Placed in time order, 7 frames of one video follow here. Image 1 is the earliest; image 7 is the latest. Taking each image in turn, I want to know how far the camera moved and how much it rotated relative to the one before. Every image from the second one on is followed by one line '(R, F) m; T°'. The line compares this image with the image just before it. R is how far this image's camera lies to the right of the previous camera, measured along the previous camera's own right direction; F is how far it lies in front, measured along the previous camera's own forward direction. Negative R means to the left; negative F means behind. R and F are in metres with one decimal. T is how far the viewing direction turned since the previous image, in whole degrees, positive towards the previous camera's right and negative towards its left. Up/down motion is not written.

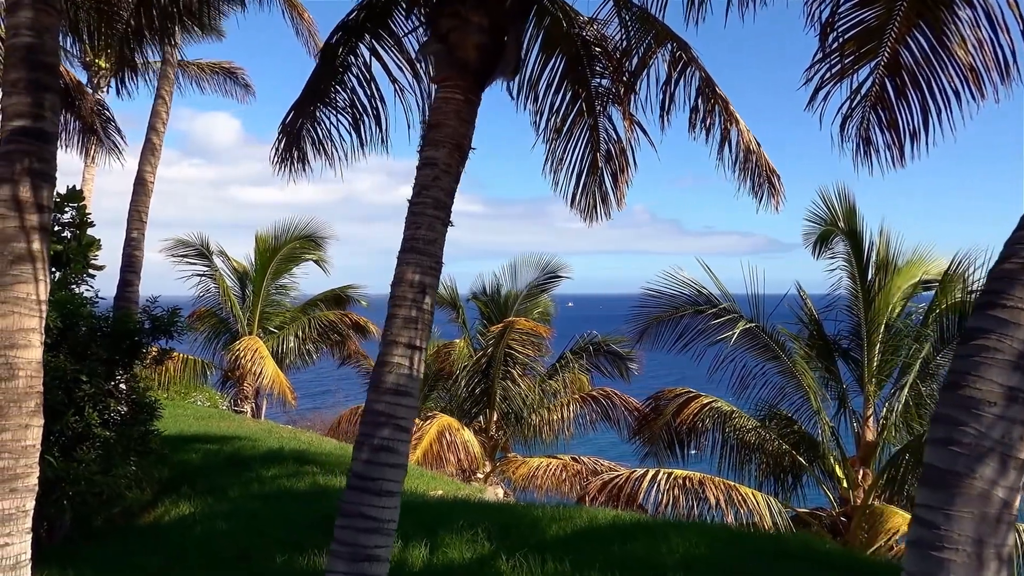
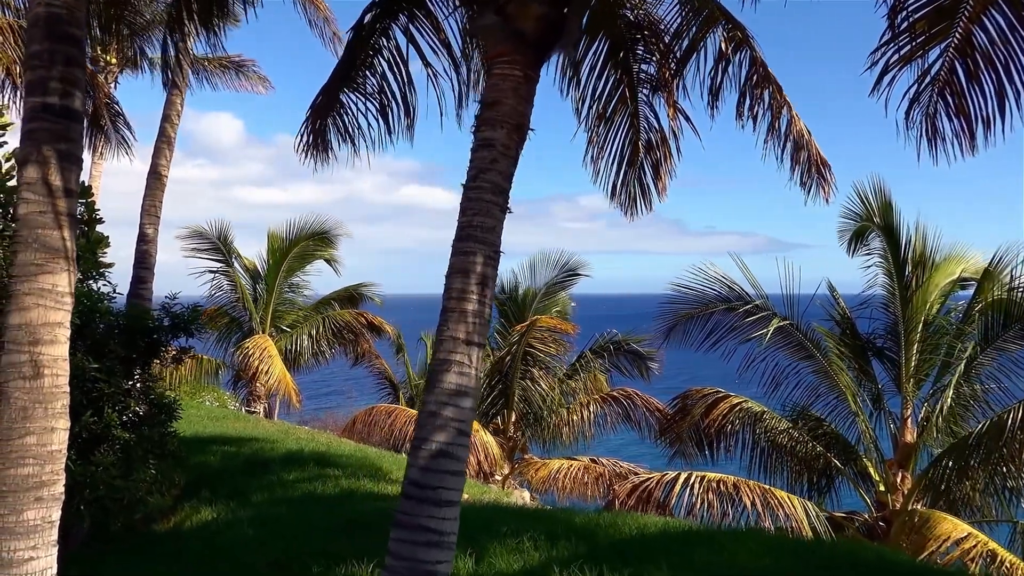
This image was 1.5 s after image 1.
(-0.3, +0.3) m; 0°
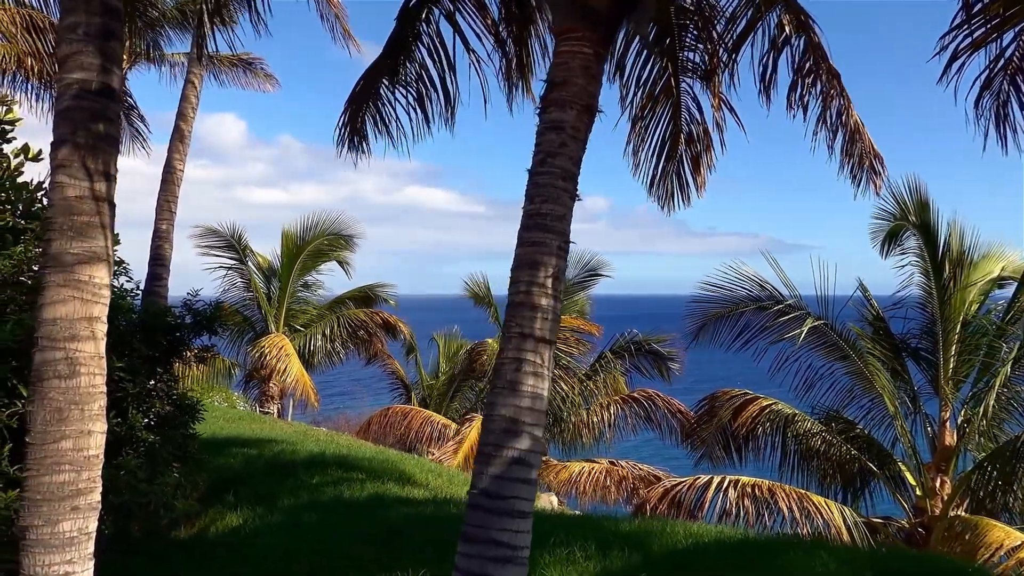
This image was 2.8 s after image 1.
(-0.3, +0.3) m; 0°
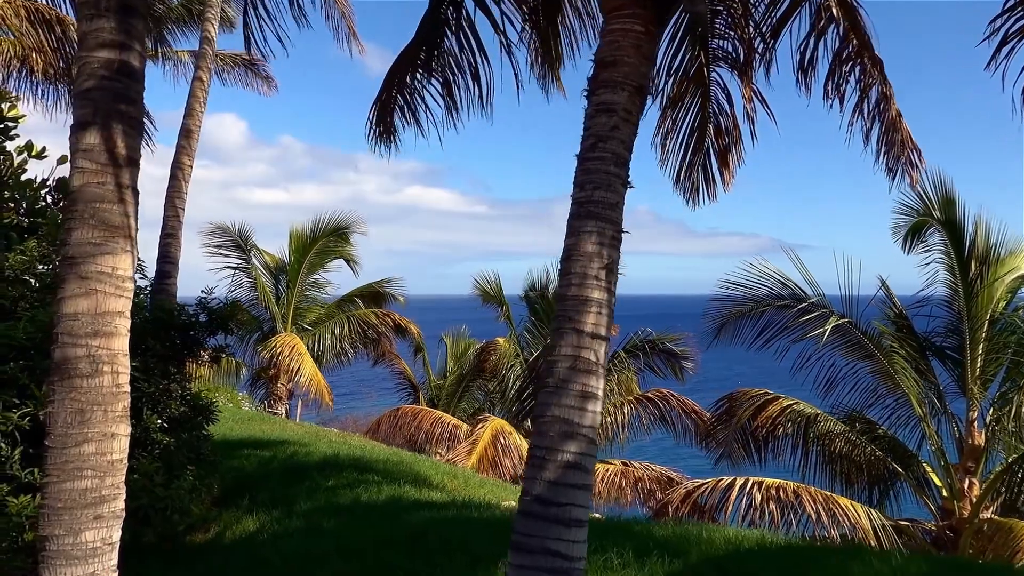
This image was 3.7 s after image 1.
(-0.2, +0.2) m; 0°
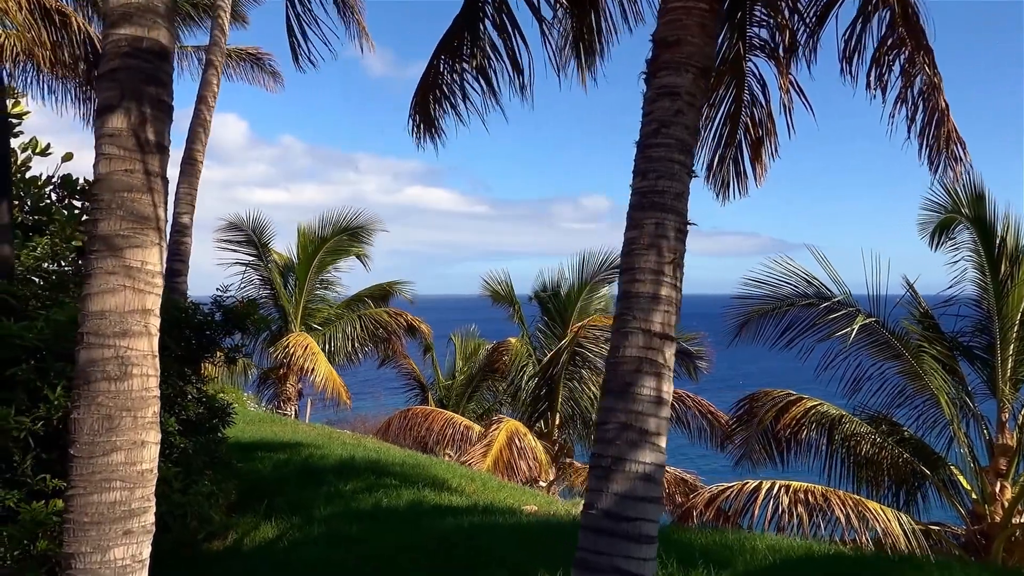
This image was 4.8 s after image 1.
(-0.2, +0.2) m; 0°
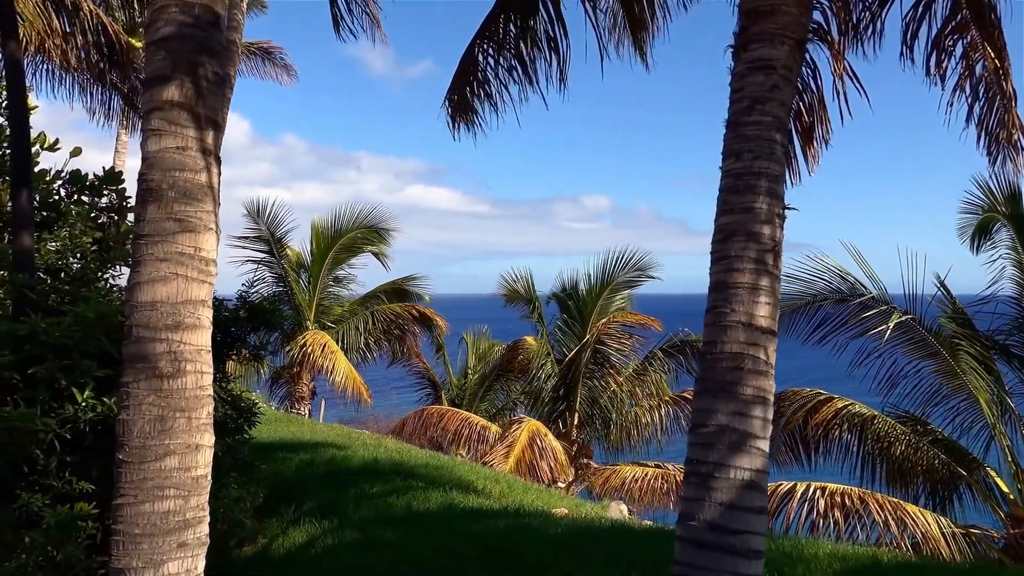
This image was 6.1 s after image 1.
(-0.3, +0.2) m; 0°
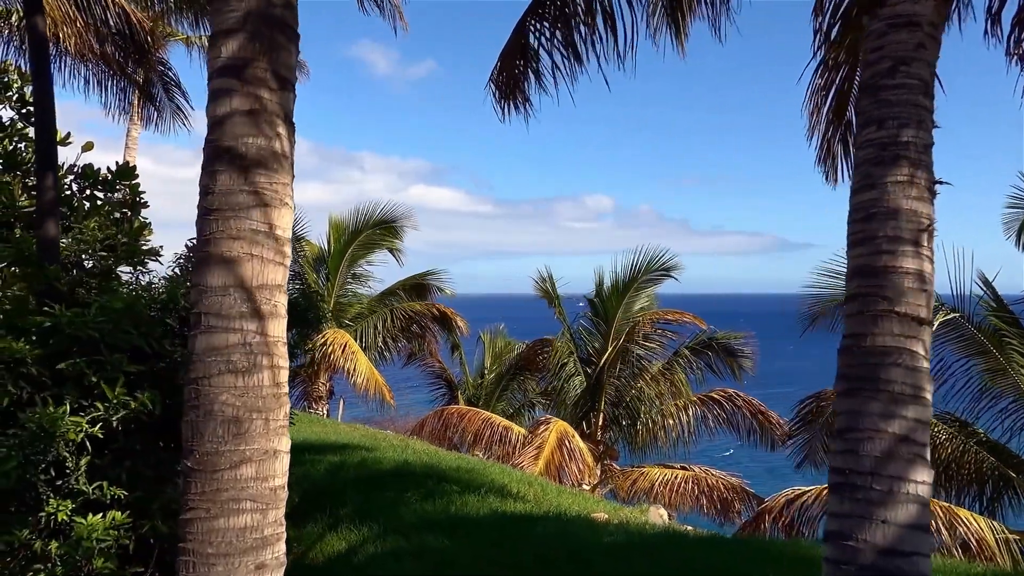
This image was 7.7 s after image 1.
(-0.3, +0.3) m; 0°
